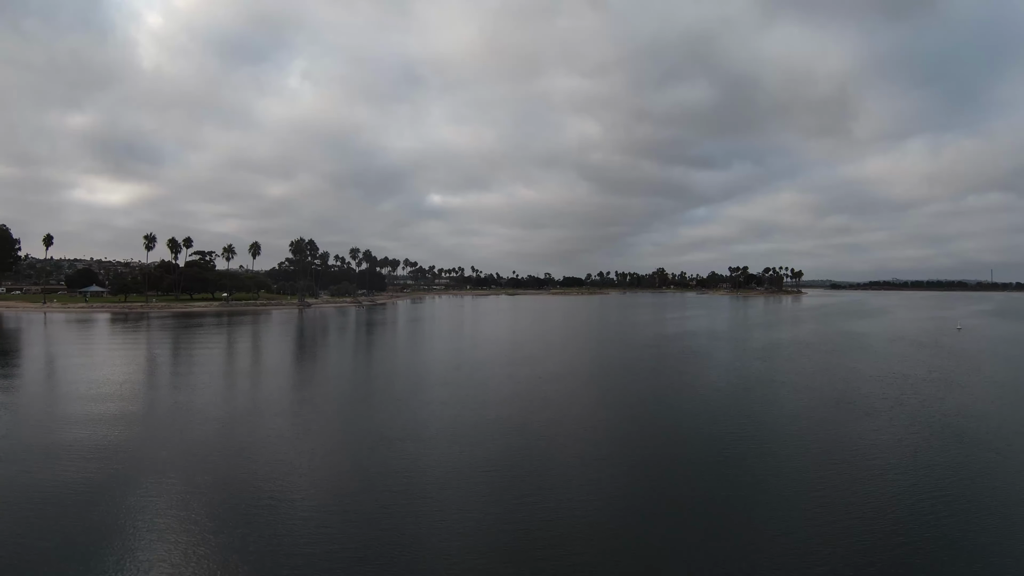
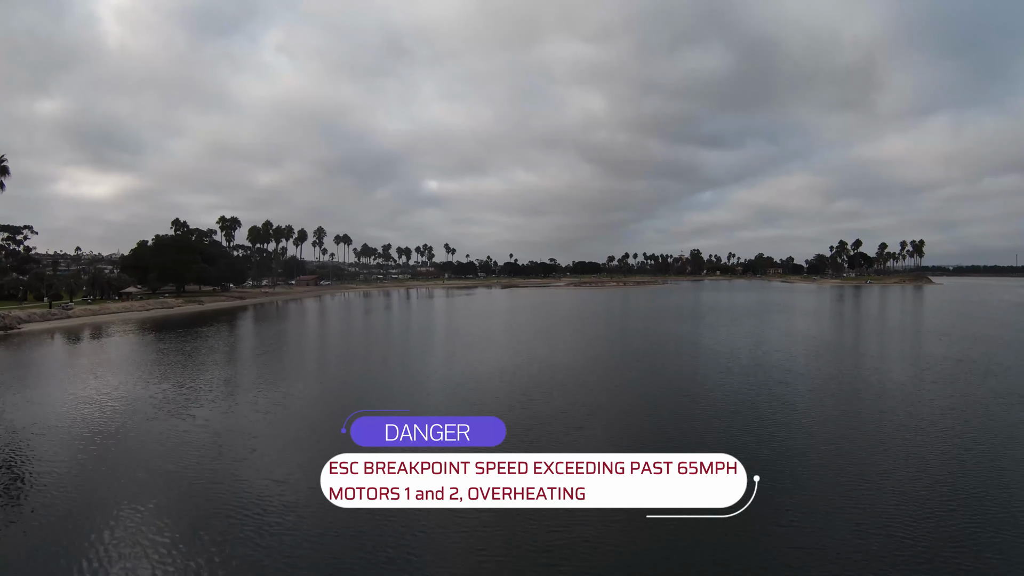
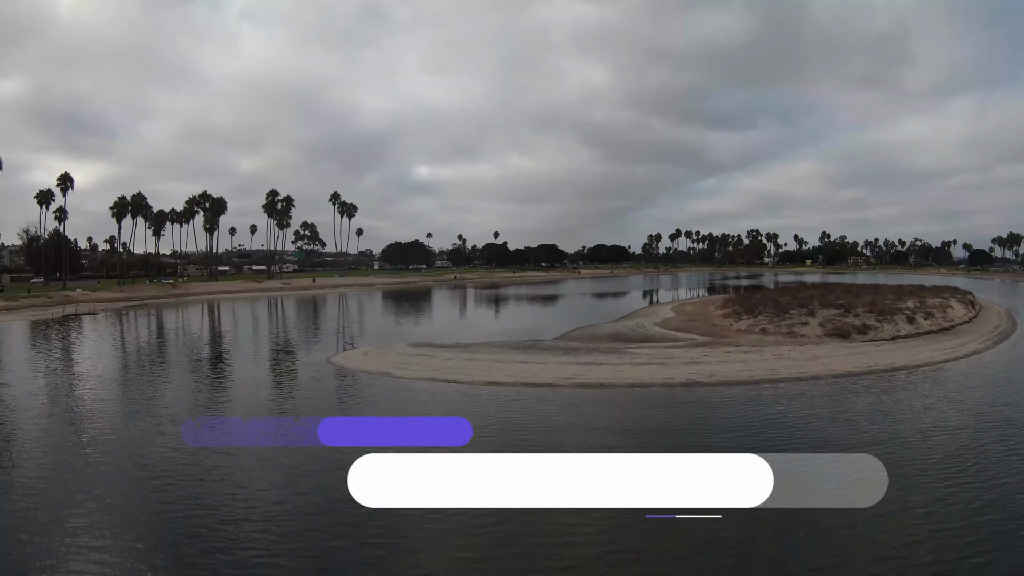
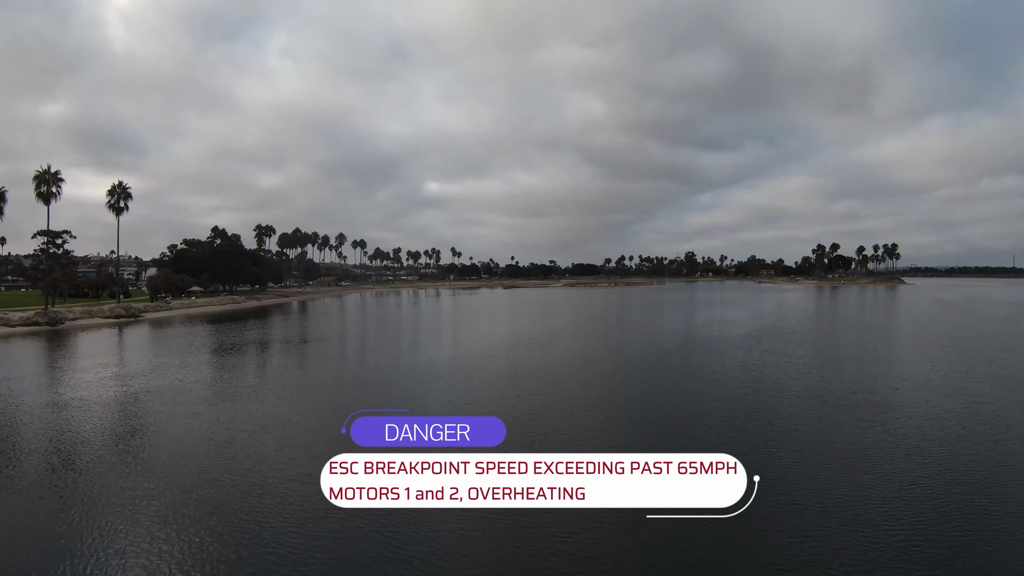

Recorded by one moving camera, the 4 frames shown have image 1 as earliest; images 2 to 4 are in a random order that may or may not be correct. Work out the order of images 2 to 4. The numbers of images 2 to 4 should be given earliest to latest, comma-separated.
4, 2, 3
